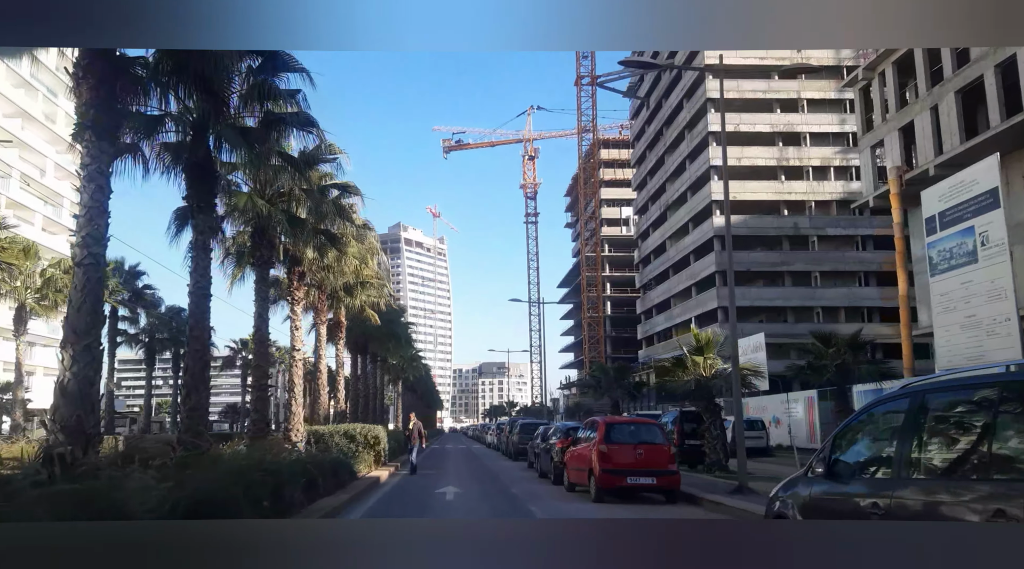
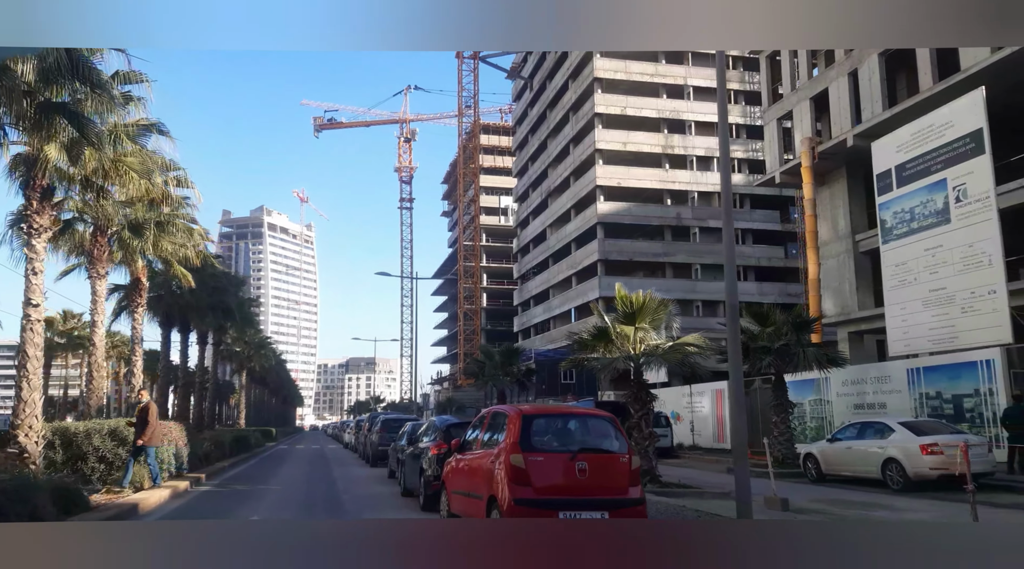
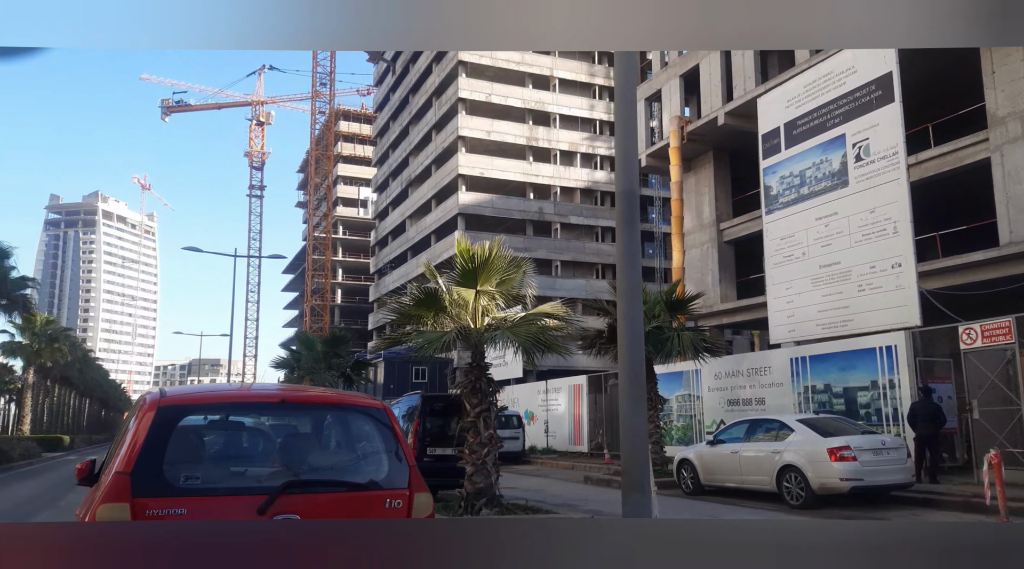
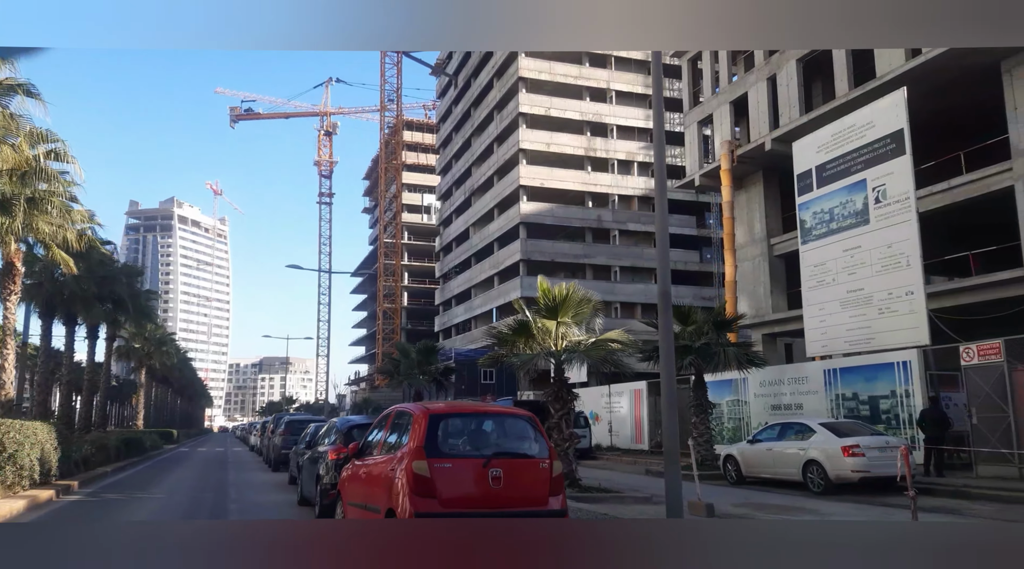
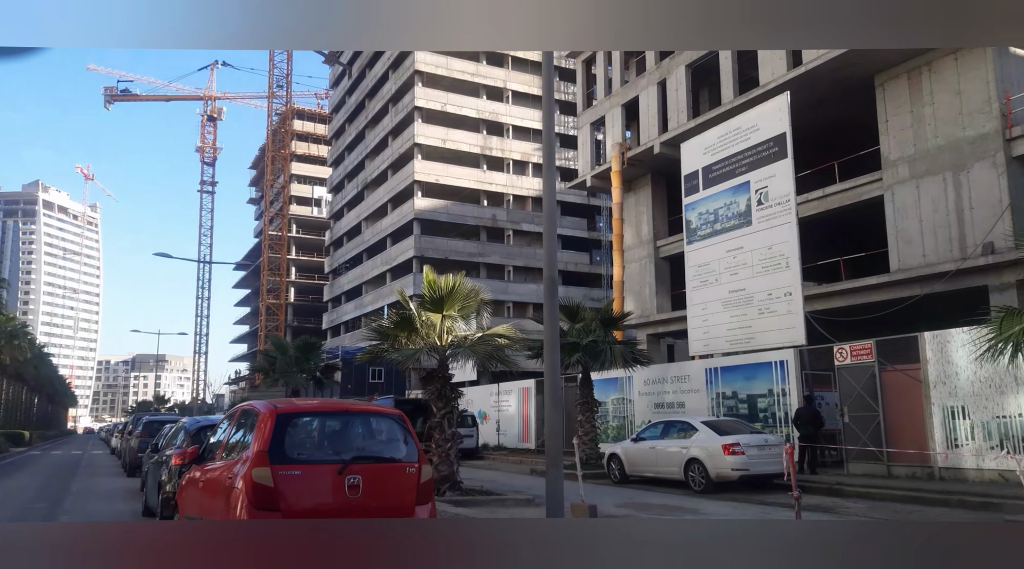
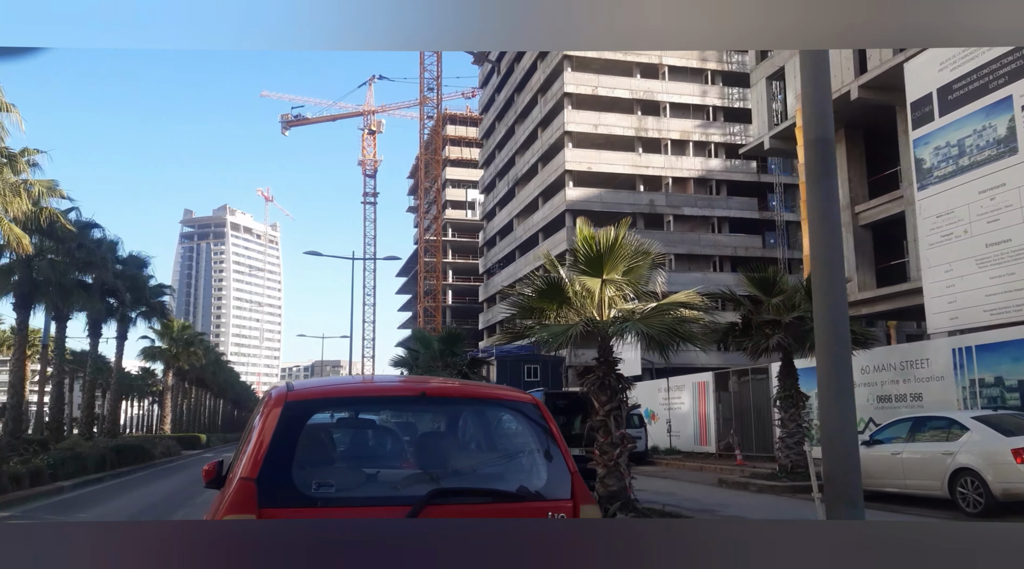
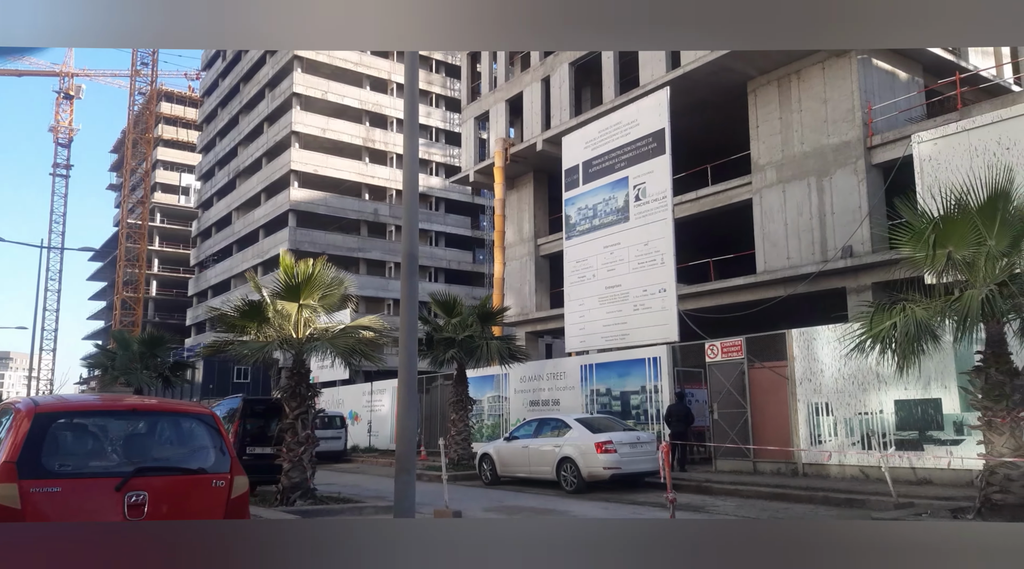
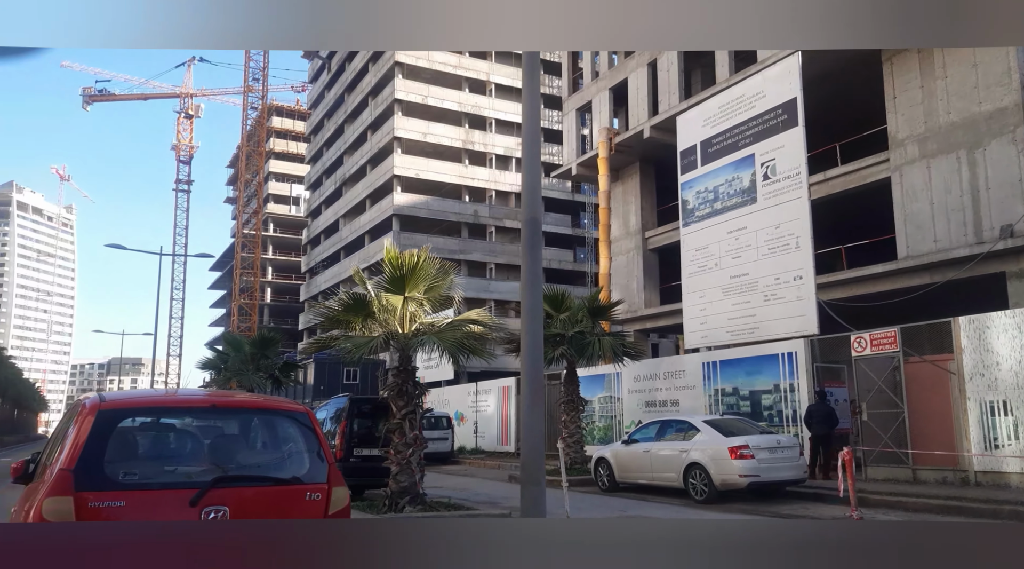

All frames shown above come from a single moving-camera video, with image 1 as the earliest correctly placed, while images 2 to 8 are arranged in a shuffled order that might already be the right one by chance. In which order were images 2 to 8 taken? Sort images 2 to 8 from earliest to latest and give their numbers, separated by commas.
2, 4, 5, 7, 8, 3, 6
